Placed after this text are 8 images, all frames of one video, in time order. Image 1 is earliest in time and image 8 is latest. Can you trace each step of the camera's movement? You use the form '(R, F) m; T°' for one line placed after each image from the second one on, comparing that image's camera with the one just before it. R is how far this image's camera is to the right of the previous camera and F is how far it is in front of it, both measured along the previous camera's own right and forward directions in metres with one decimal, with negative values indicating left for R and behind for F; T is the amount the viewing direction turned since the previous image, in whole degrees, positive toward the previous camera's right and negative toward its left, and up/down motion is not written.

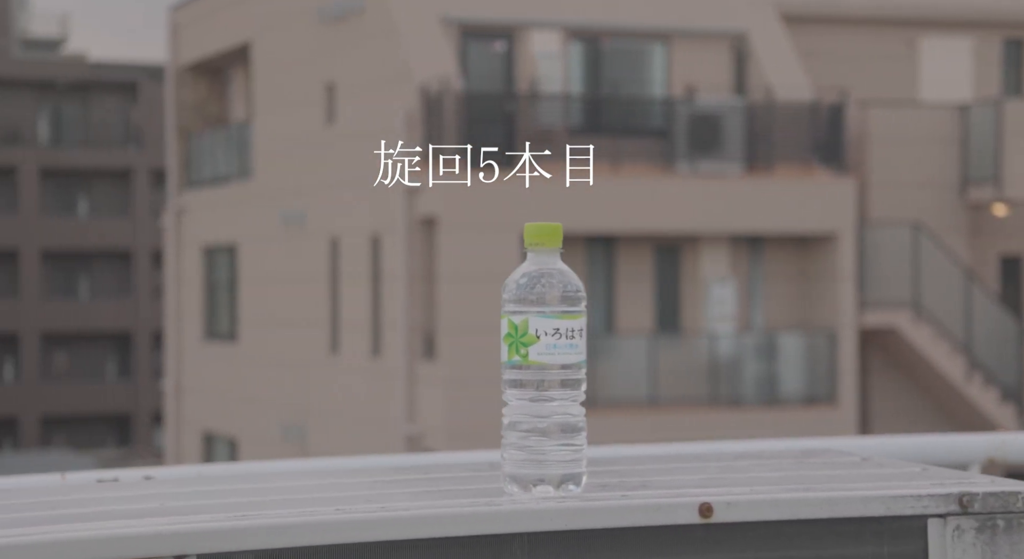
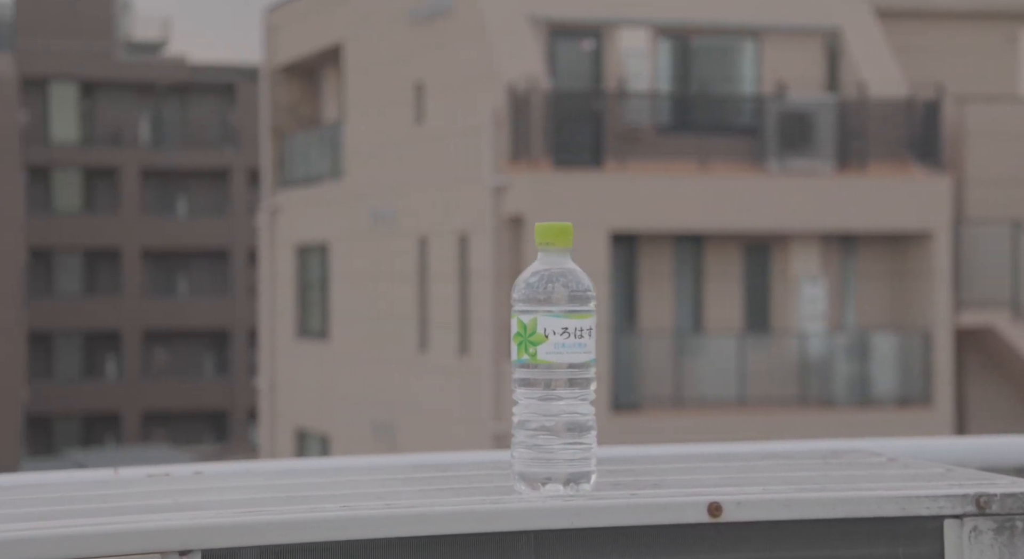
(+0.6, -0.1) m; -4°
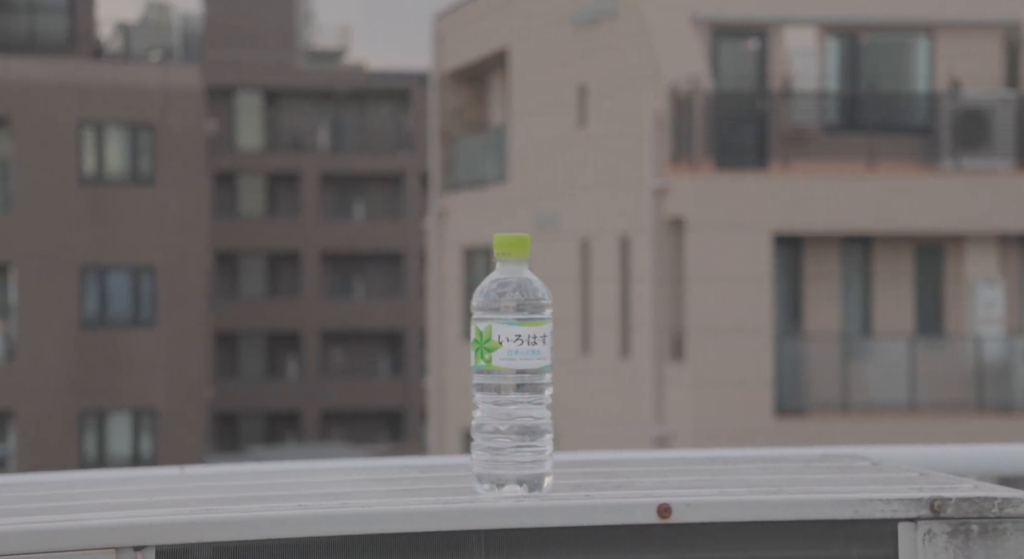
(+1.7, -0.1) m; -8°
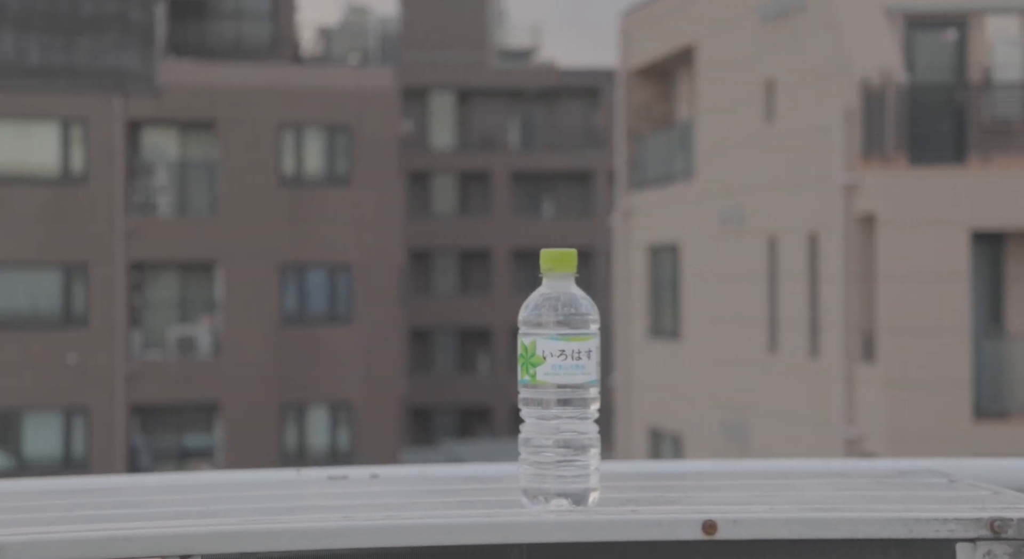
(+1.1, +0.2) m; -8°
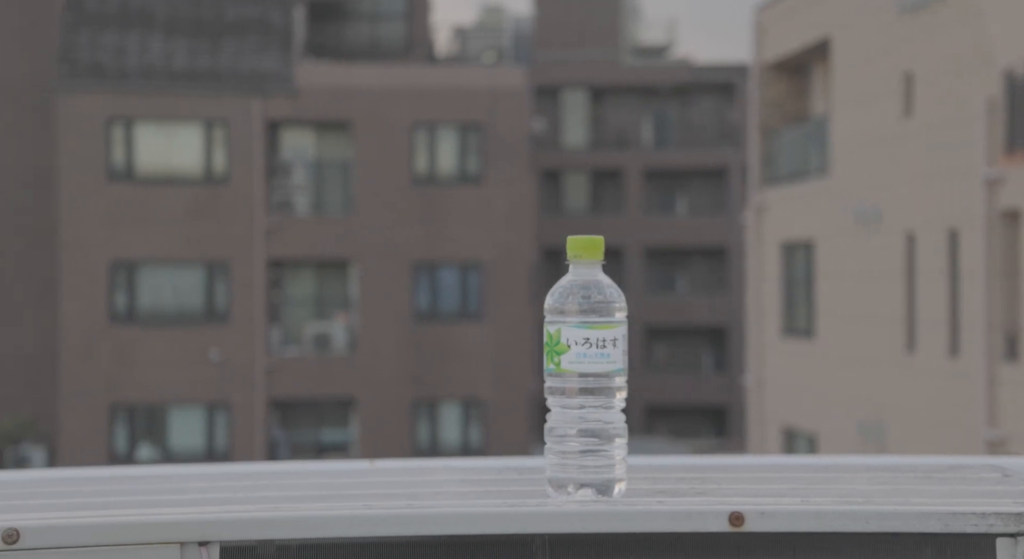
(+0.8, +0.1) m; -6°
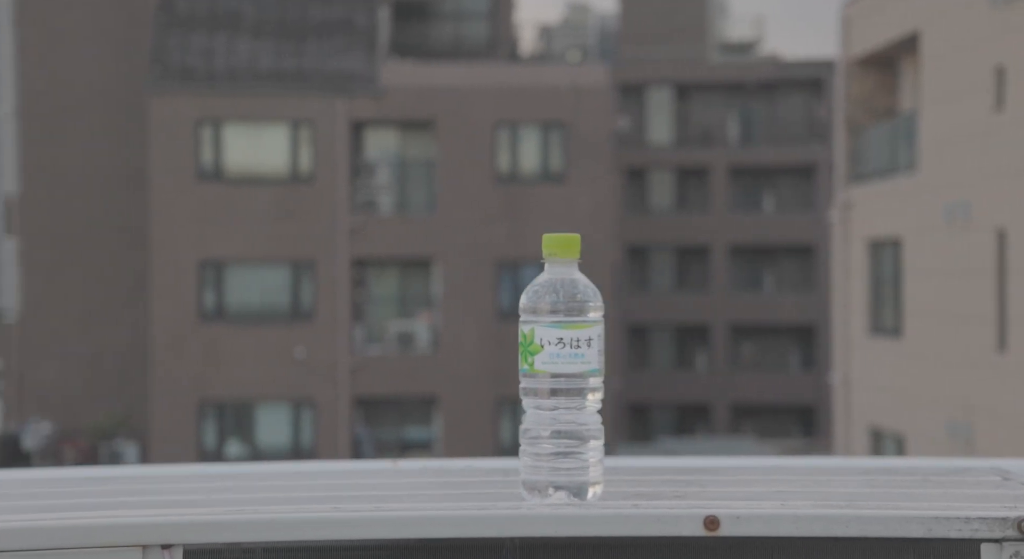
(+0.8, 0.0) m; -4°
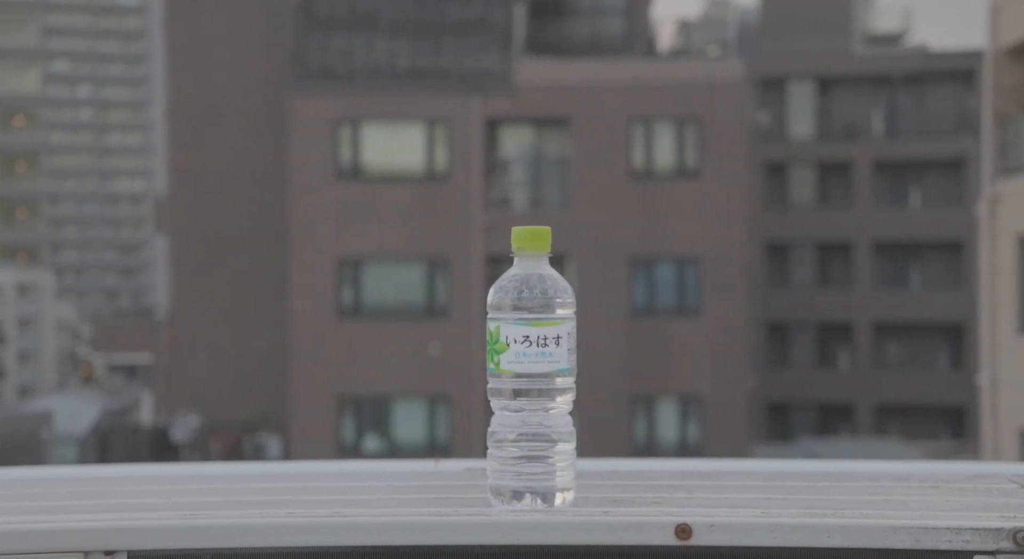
(+1.2, +0.2) m; -7°
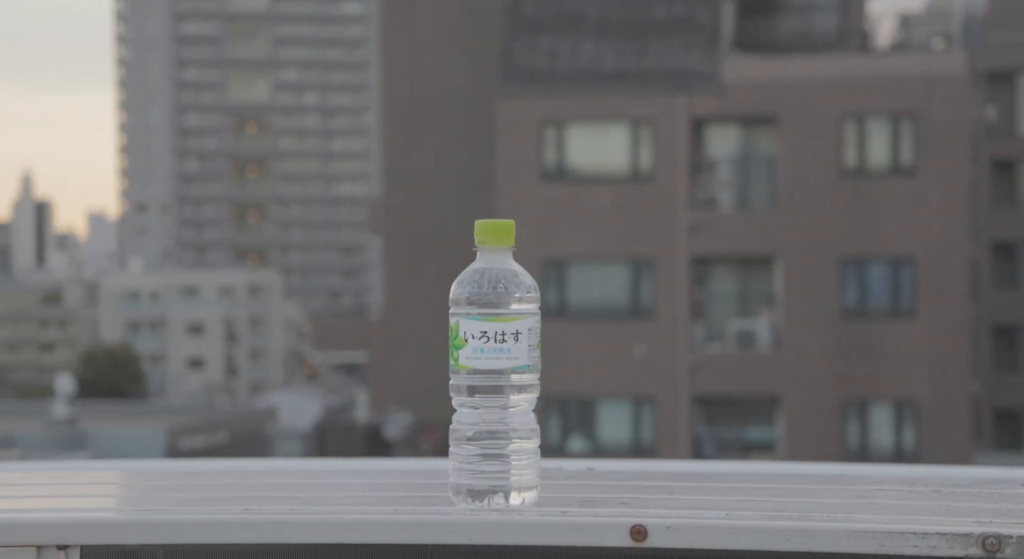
(+1.8, +0.2) m; -10°
